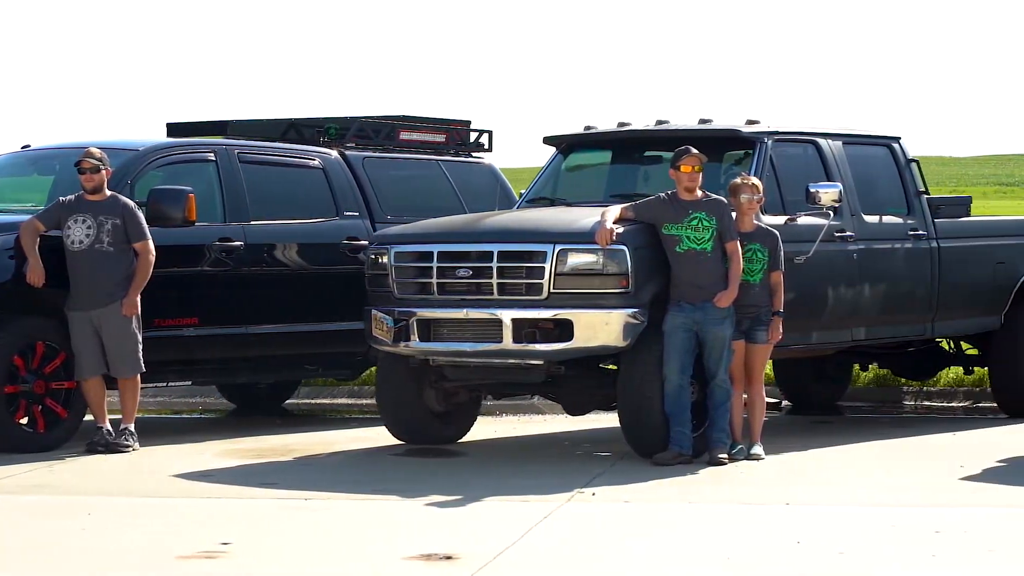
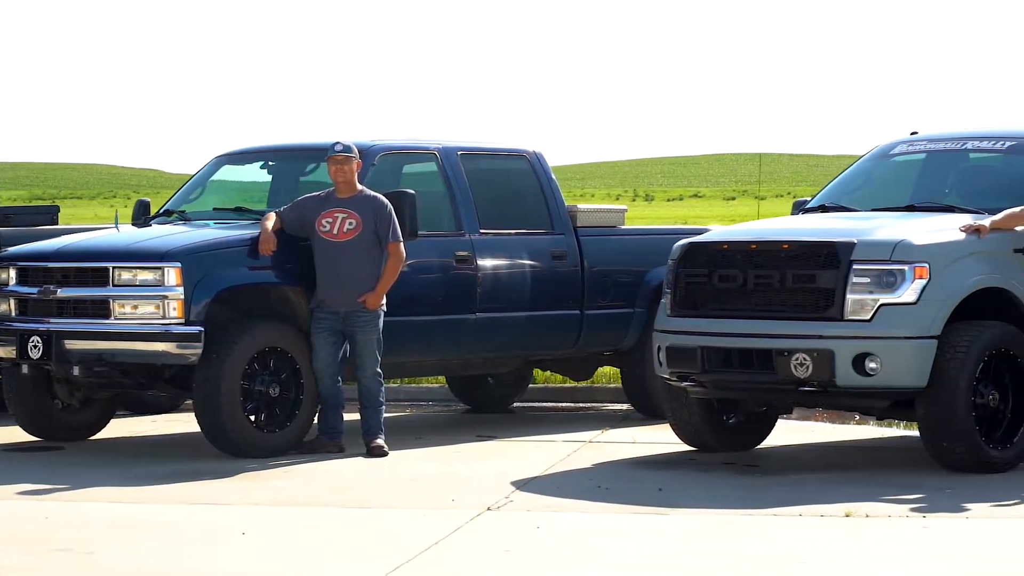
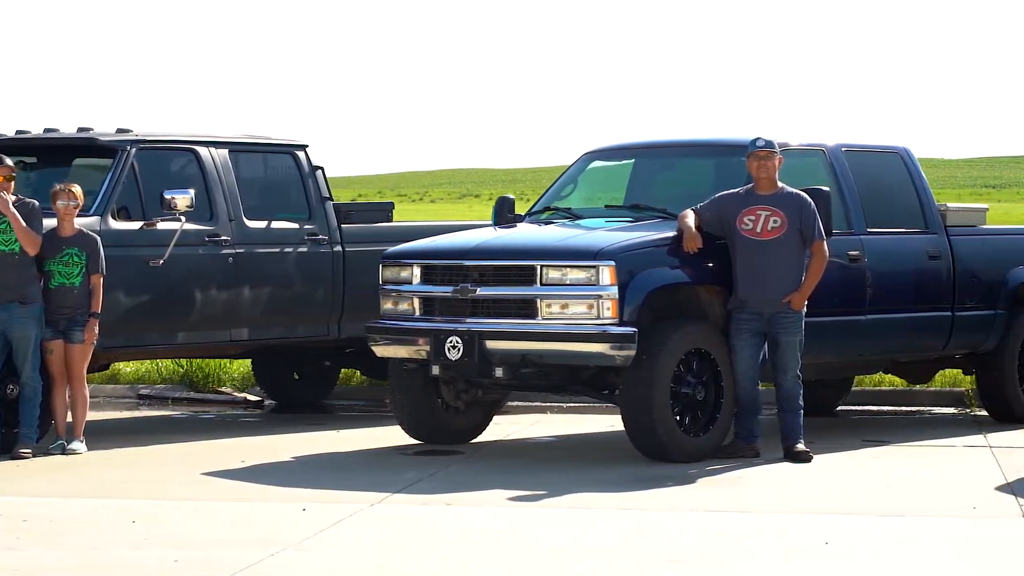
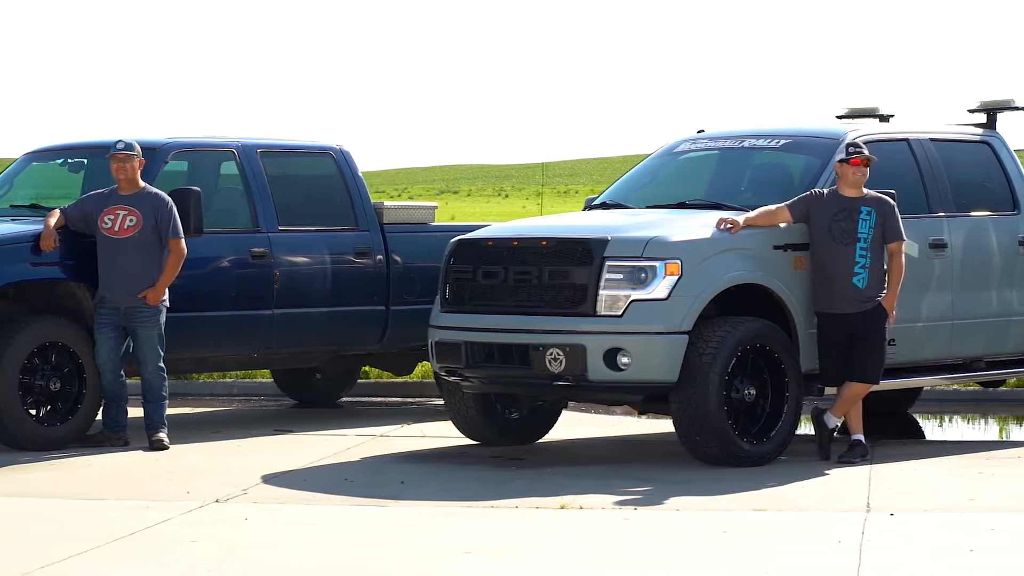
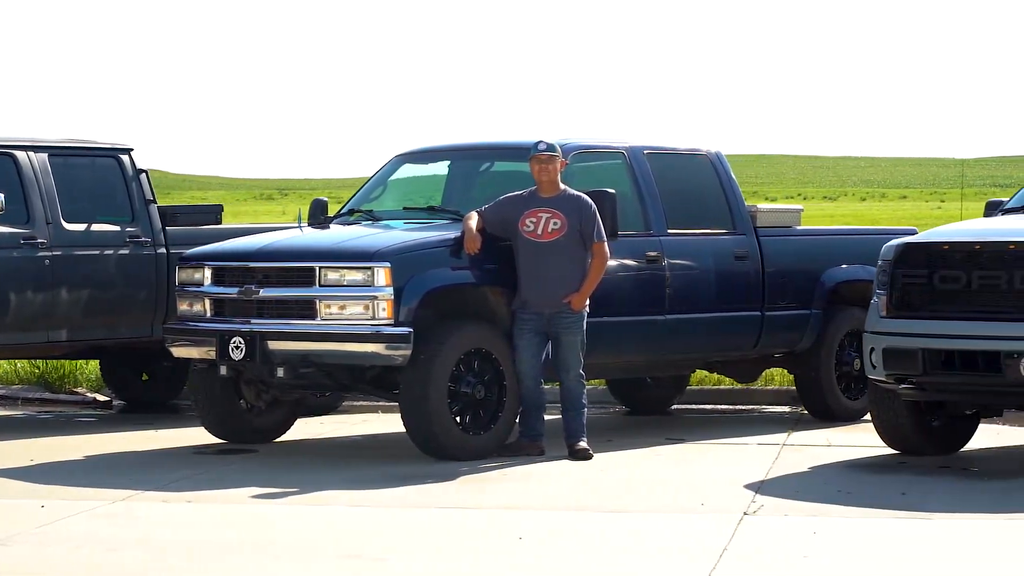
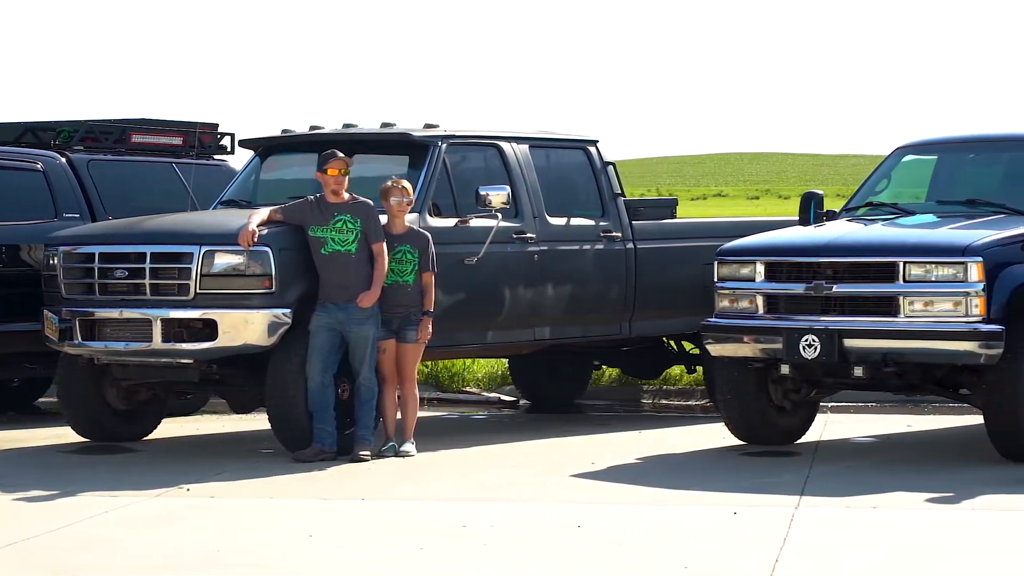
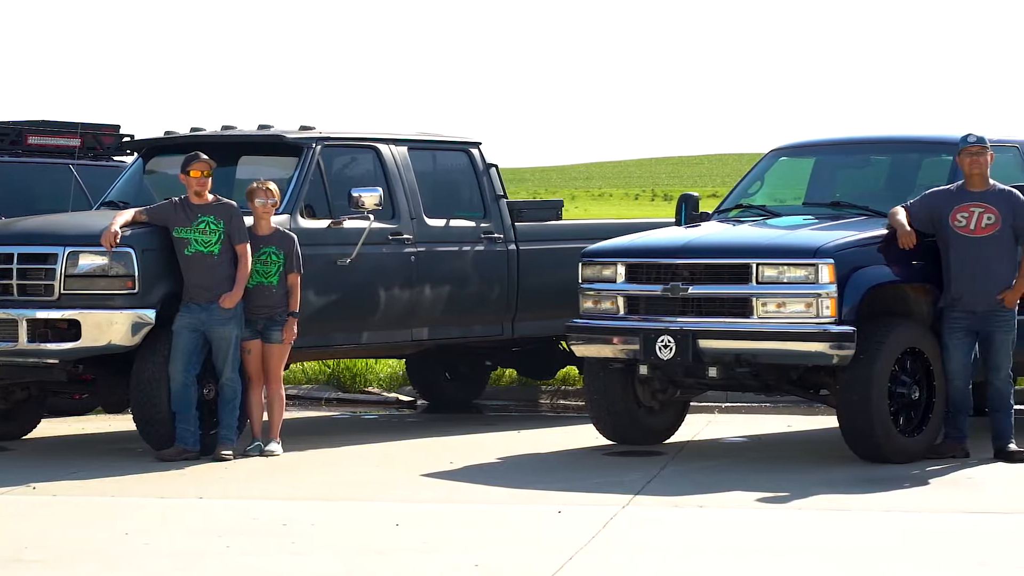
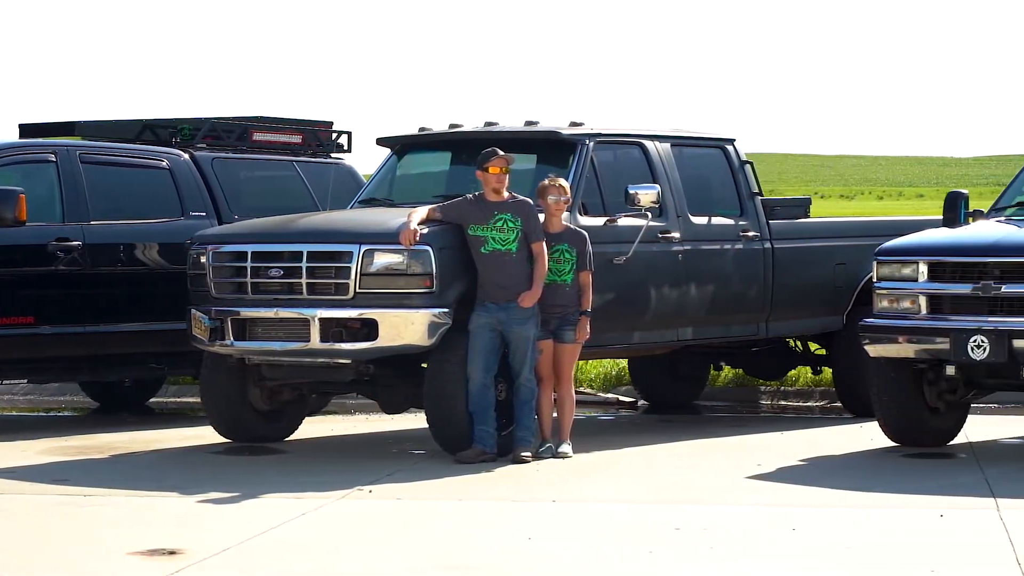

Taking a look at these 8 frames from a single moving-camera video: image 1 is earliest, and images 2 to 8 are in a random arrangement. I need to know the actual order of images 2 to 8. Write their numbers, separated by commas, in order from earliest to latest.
8, 6, 7, 3, 5, 2, 4
